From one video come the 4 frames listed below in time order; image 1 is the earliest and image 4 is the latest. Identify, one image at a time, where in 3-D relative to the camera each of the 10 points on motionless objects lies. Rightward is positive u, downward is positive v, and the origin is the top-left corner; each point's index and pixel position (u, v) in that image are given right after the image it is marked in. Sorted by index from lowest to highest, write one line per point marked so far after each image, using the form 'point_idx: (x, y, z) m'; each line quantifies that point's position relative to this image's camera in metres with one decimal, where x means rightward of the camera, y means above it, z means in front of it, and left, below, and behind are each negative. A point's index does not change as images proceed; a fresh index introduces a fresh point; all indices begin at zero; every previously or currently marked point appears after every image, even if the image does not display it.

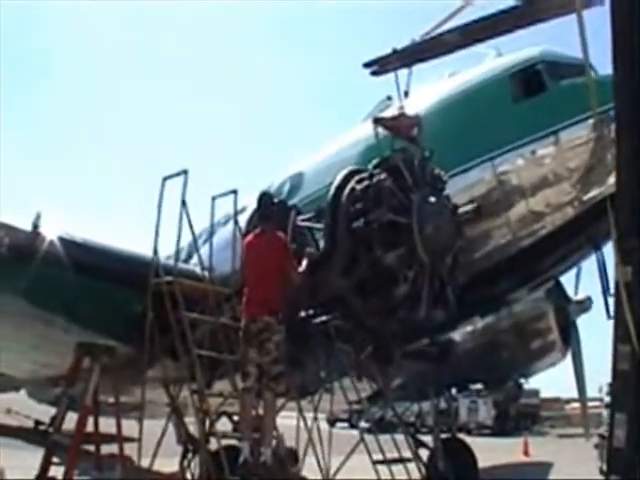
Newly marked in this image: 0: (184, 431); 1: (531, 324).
0: (-1.0, -1.4, +8.5) m
1: (+1.7, -0.7, +9.2) m
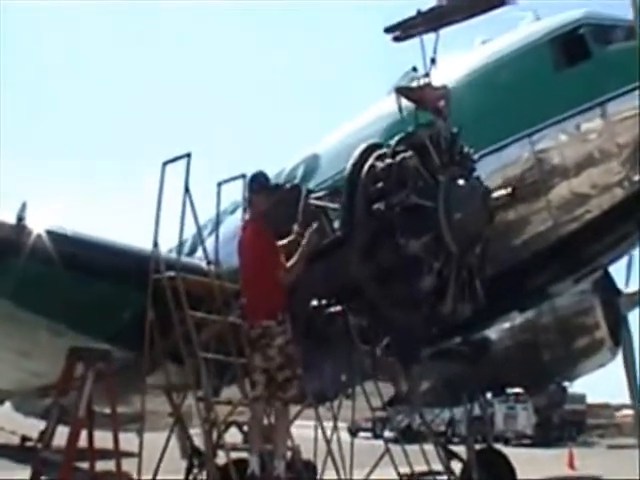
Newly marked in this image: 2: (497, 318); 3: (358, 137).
0: (-0.9, -1.3, +7.7) m
1: (+1.8, -0.6, +8.3) m
2: (+1.2, -0.5, +7.9) m
3: (+0.3, +0.8, +8.8) m
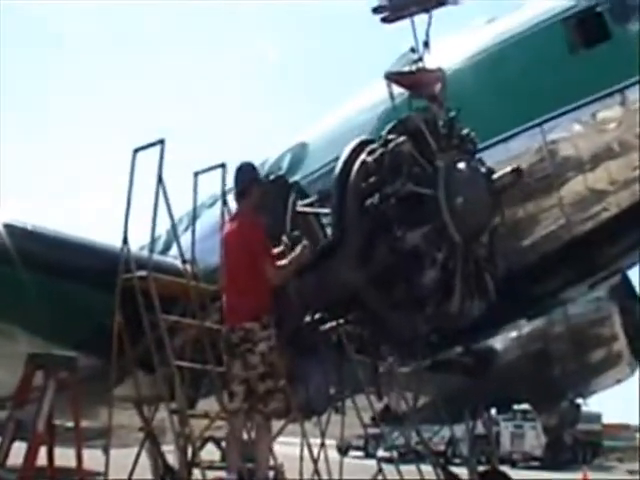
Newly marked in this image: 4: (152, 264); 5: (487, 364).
0: (-0.9, -1.3, +6.9) m
1: (+1.7, -0.6, +7.5) m
2: (+1.1, -0.5, +7.2) m
3: (+0.2, +0.8, +8.1) m
4: (-1.0, -0.1, +7.0) m
5: (+1.3, -0.9, +8.6) m
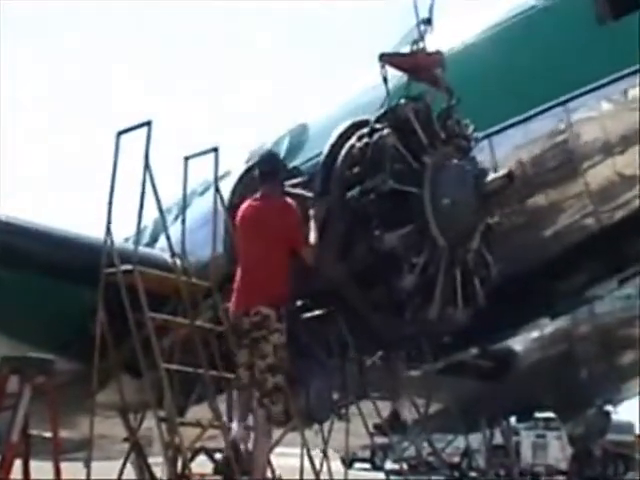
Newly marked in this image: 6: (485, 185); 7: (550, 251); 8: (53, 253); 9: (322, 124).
0: (-0.9, -1.3, +6.3) m
1: (+1.7, -0.5, +6.9) m
2: (+1.1, -0.5, +6.6) m
3: (+0.2, +0.9, +7.5) m
4: (-1.0, -0.1, +6.4) m
5: (+1.3, -0.9, +8.0) m
6: (+0.9, +0.3, +6.0) m
7: (+1.3, -0.1, +6.3) m
8: (-1.6, 0.0, +6.3) m
9: (0.0, +0.7, +7.6) m
